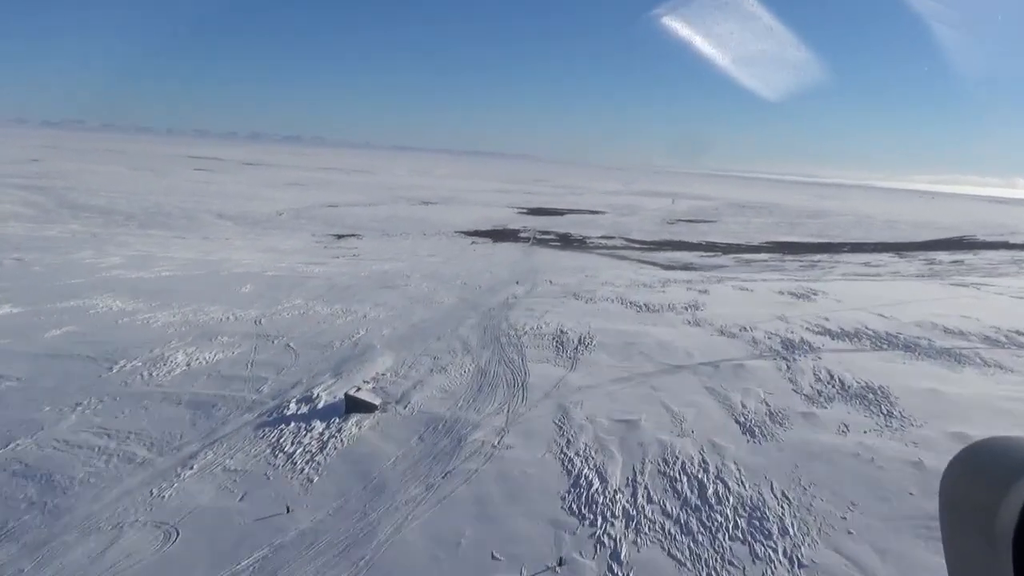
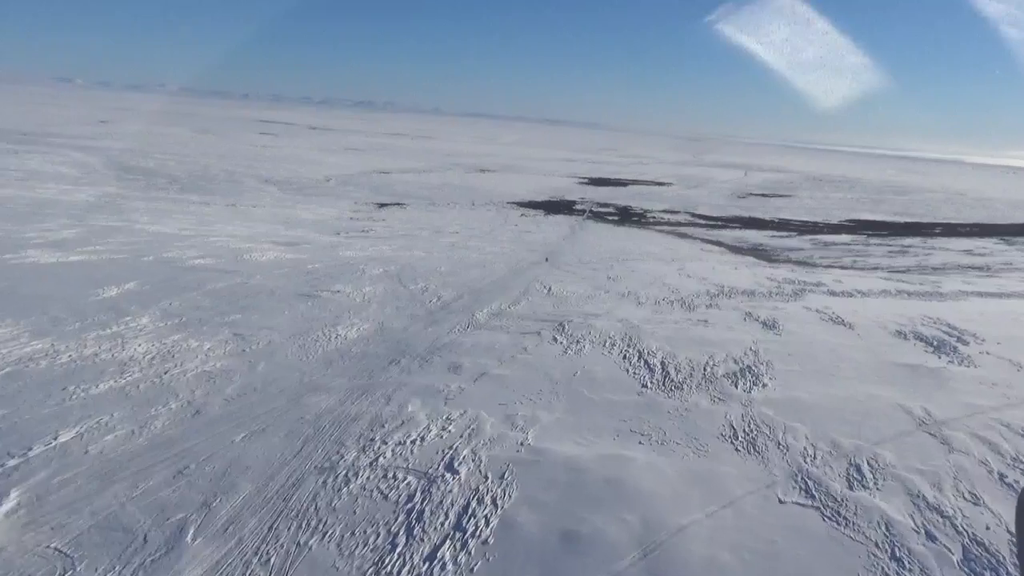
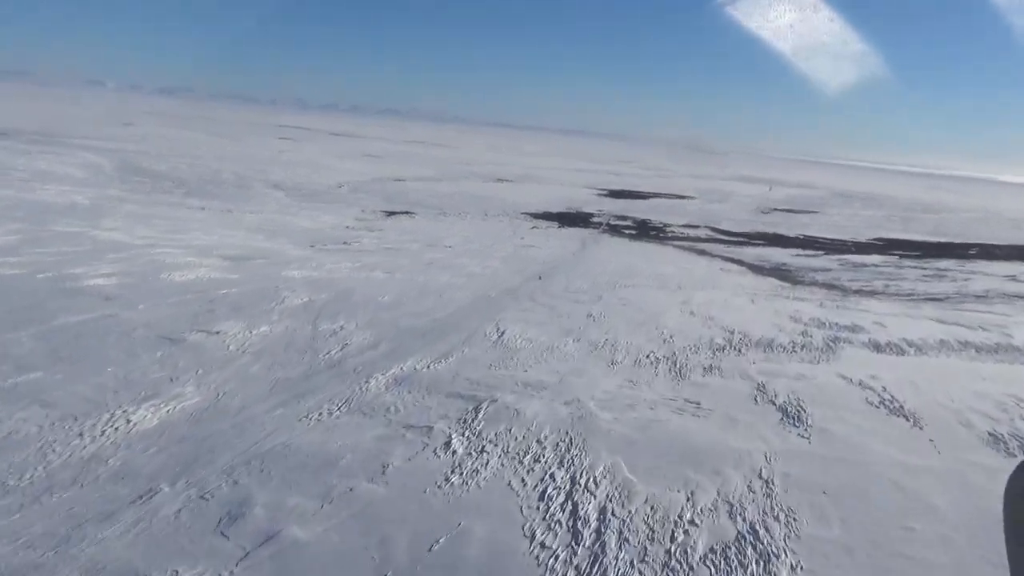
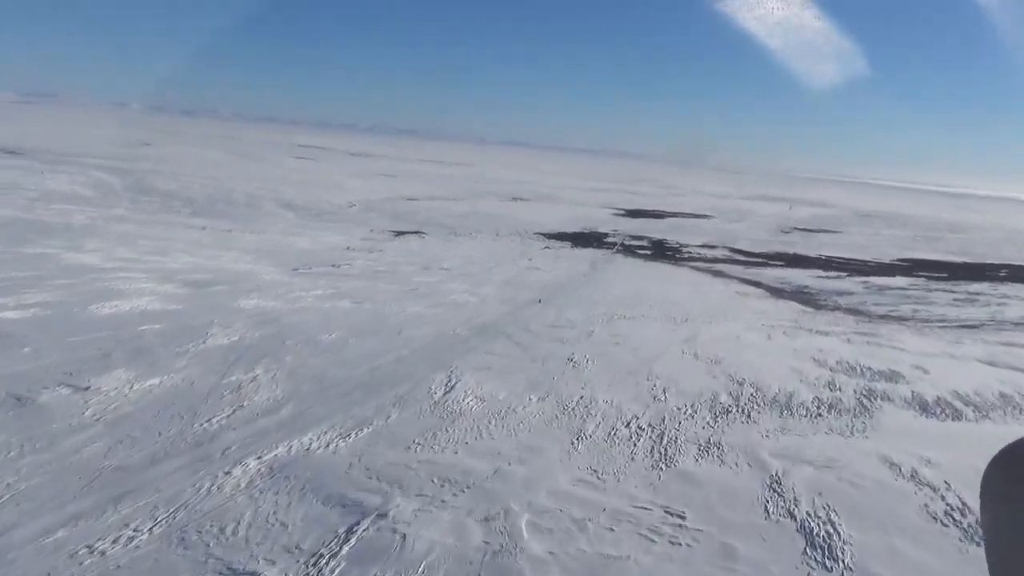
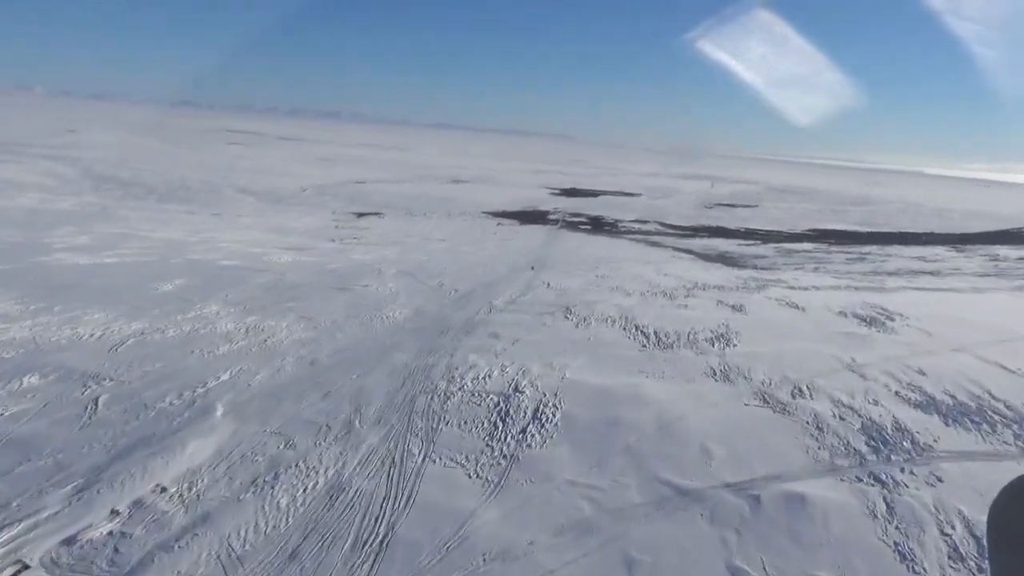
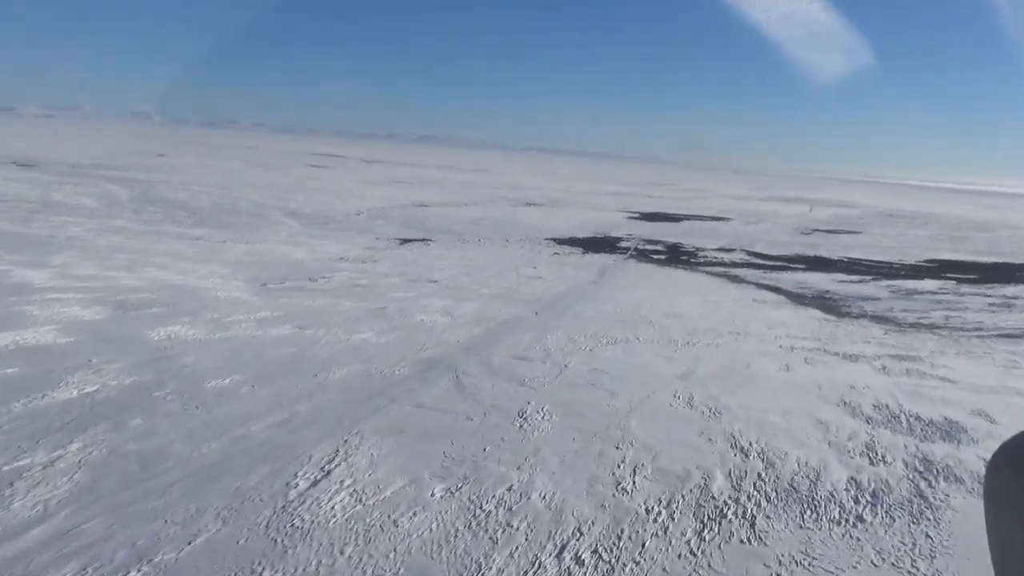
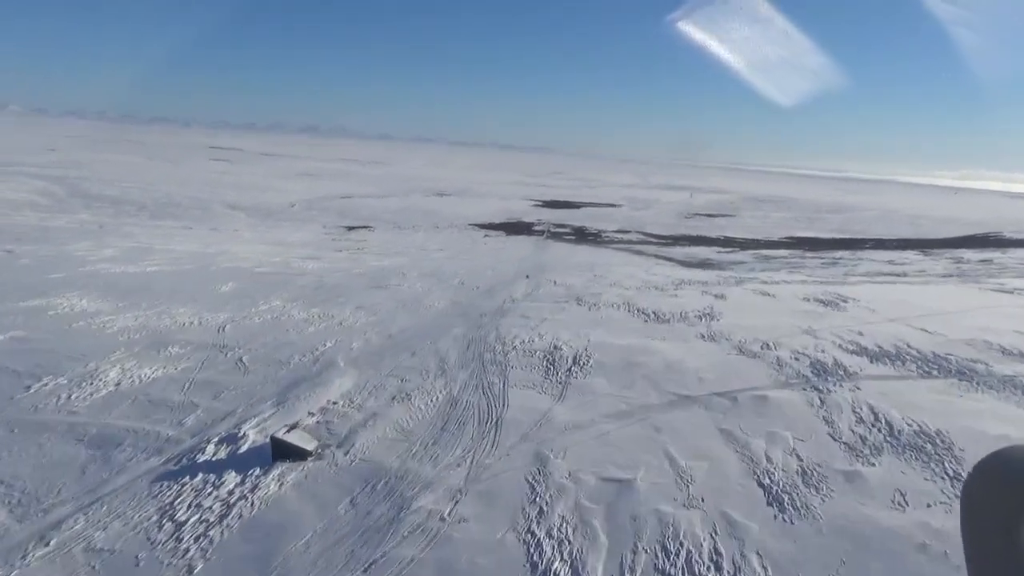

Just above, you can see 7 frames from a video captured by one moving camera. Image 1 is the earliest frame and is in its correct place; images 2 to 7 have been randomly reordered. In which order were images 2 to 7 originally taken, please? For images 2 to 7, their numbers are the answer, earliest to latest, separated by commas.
7, 5, 2, 3, 4, 6
